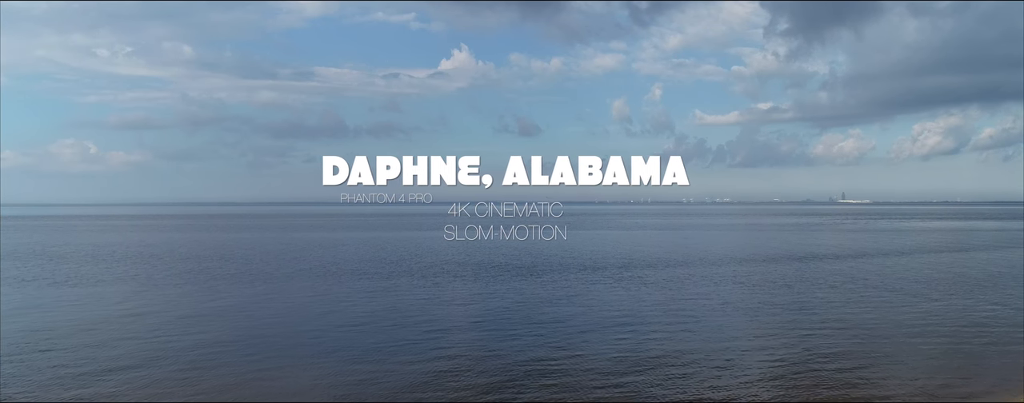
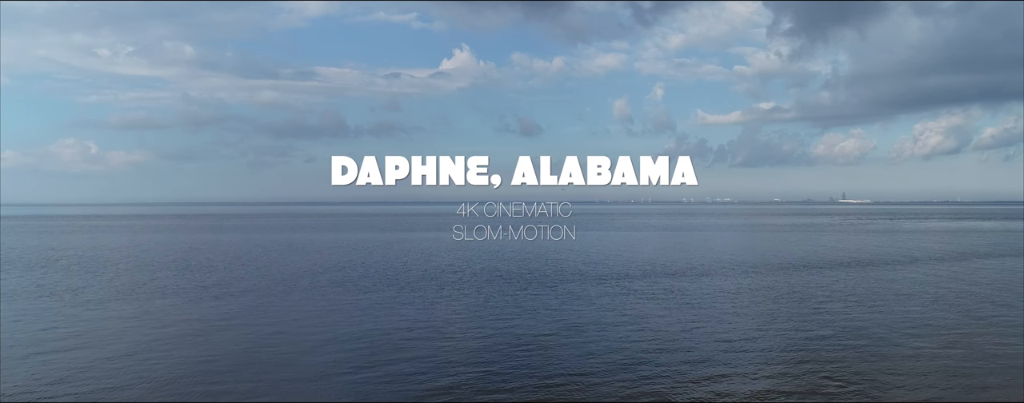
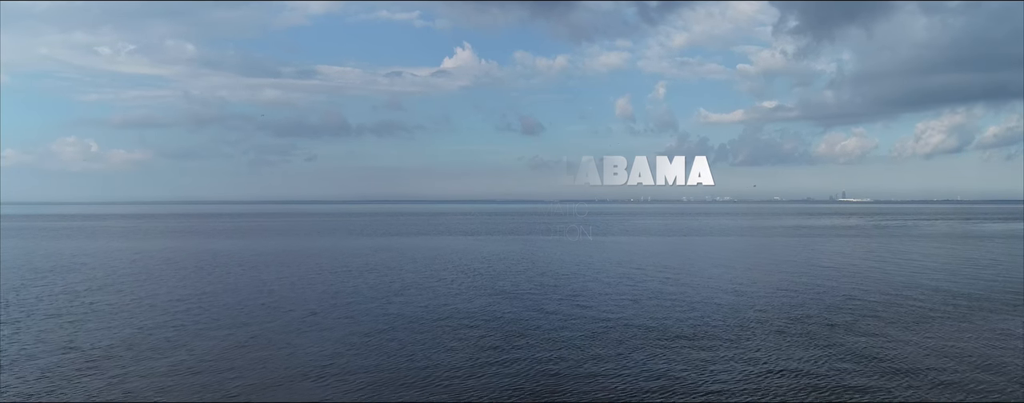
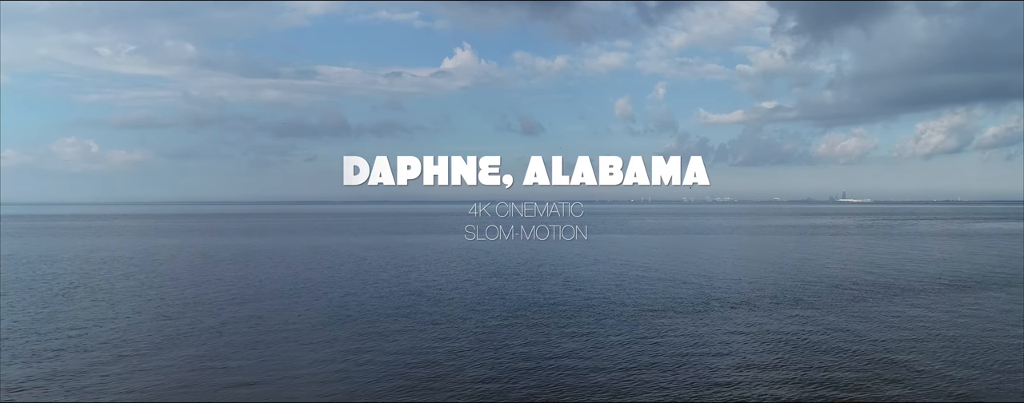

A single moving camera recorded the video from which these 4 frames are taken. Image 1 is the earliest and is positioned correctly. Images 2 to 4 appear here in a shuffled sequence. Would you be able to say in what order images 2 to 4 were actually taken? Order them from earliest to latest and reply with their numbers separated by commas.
2, 4, 3
